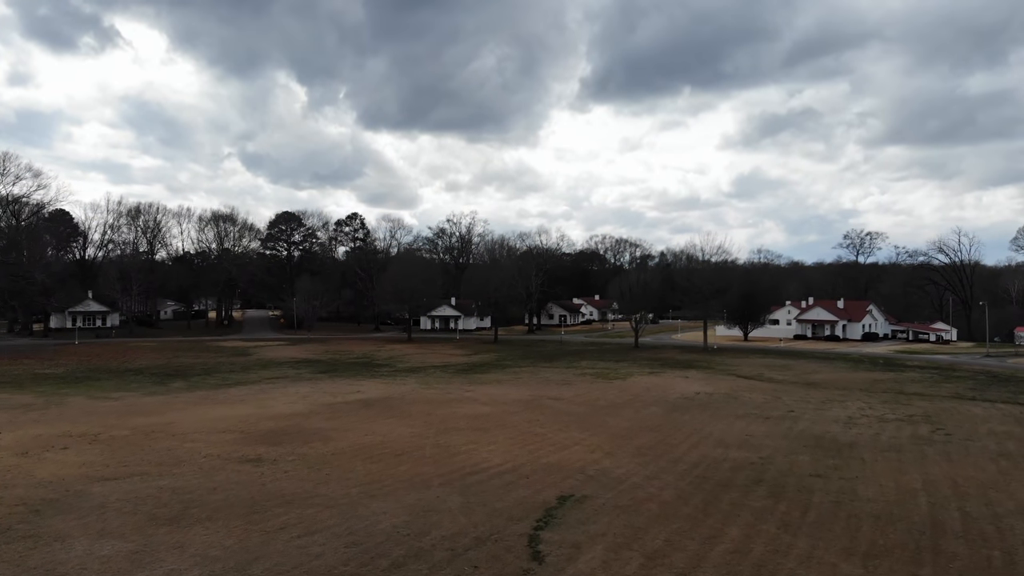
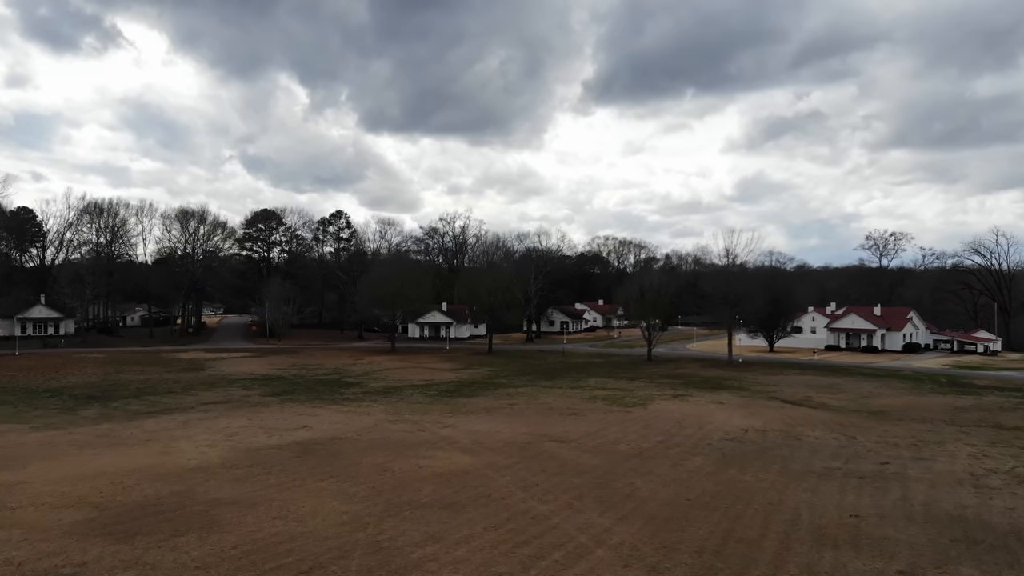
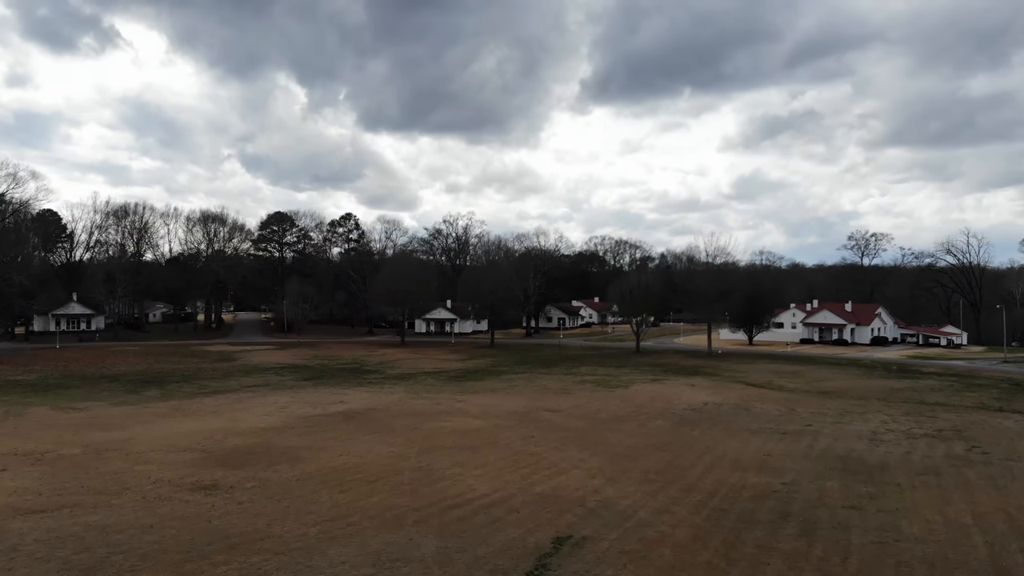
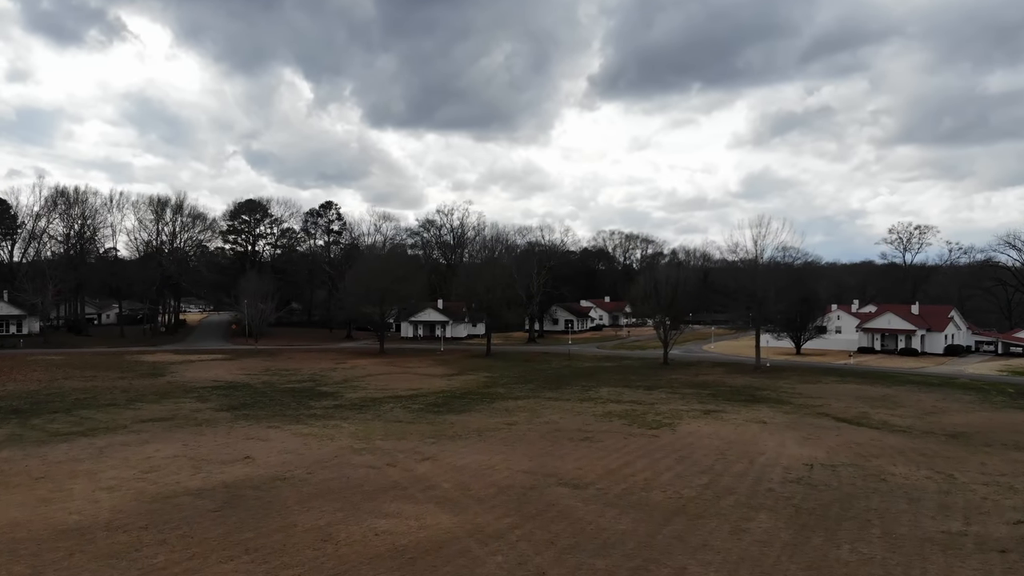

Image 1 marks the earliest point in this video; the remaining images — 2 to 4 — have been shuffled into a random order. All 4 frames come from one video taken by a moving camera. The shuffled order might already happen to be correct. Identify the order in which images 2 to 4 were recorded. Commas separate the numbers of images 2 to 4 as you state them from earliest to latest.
3, 2, 4
